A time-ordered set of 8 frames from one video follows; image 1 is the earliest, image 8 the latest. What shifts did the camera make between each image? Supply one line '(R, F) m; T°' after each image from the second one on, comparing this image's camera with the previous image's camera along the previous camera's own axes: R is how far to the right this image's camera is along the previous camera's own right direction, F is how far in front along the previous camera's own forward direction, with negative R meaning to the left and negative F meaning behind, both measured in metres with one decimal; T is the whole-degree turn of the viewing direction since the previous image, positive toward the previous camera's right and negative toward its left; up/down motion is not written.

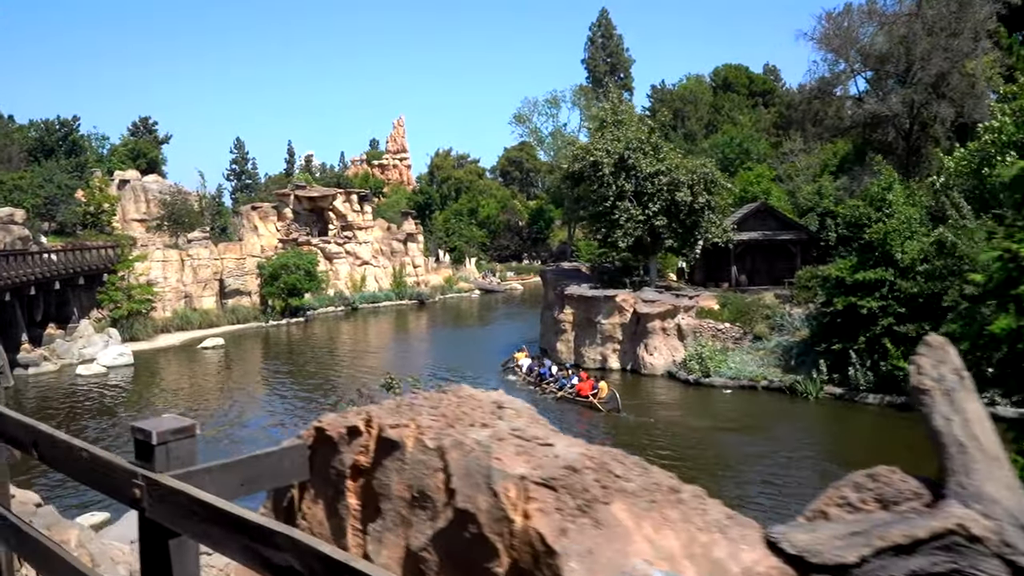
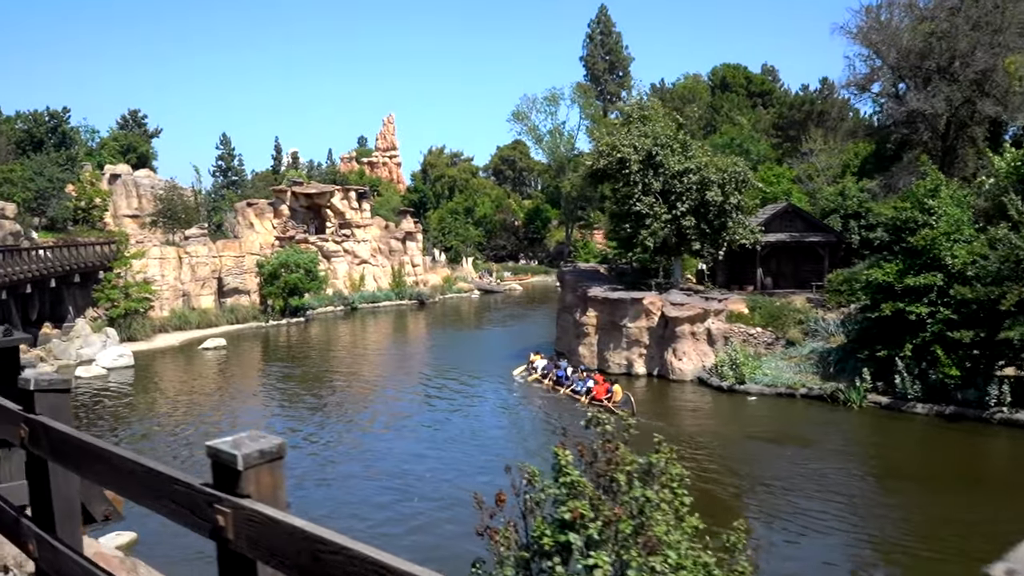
(-1.1, +1.0) m; +1°
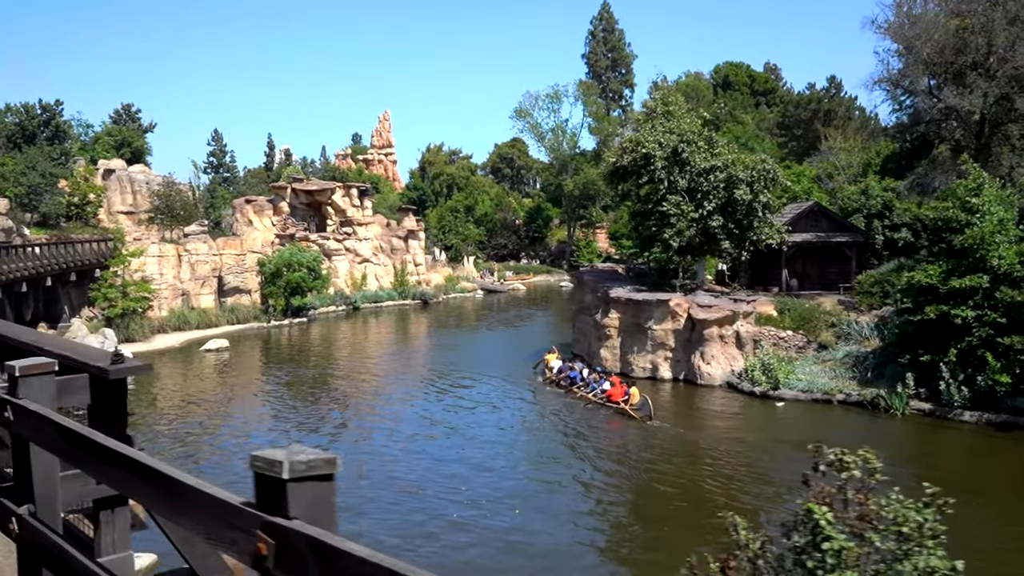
(-0.8, +0.9) m; +1°
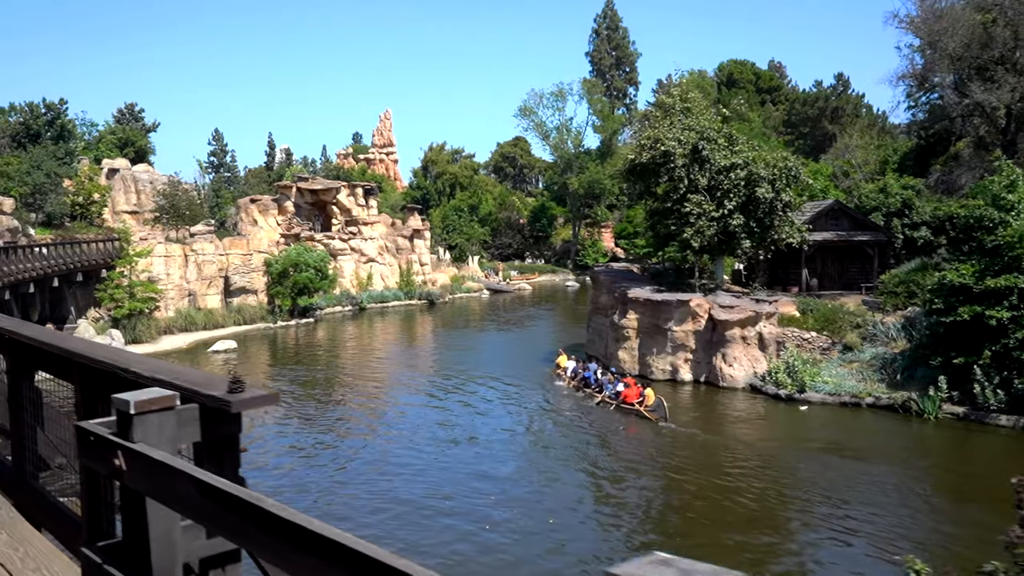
(-0.5, +0.5) m; 0°
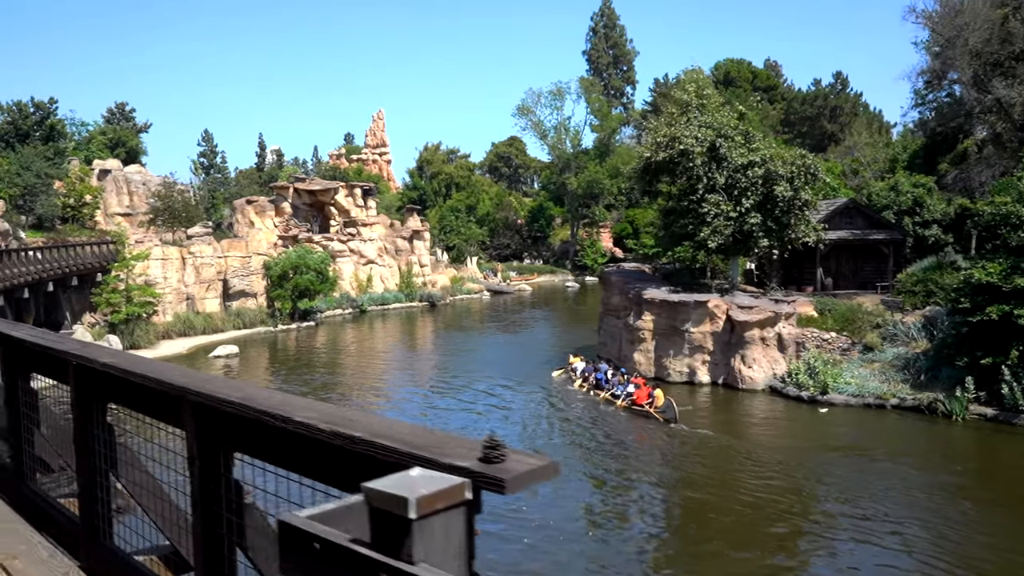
(-0.6, +0.4) m; +1°
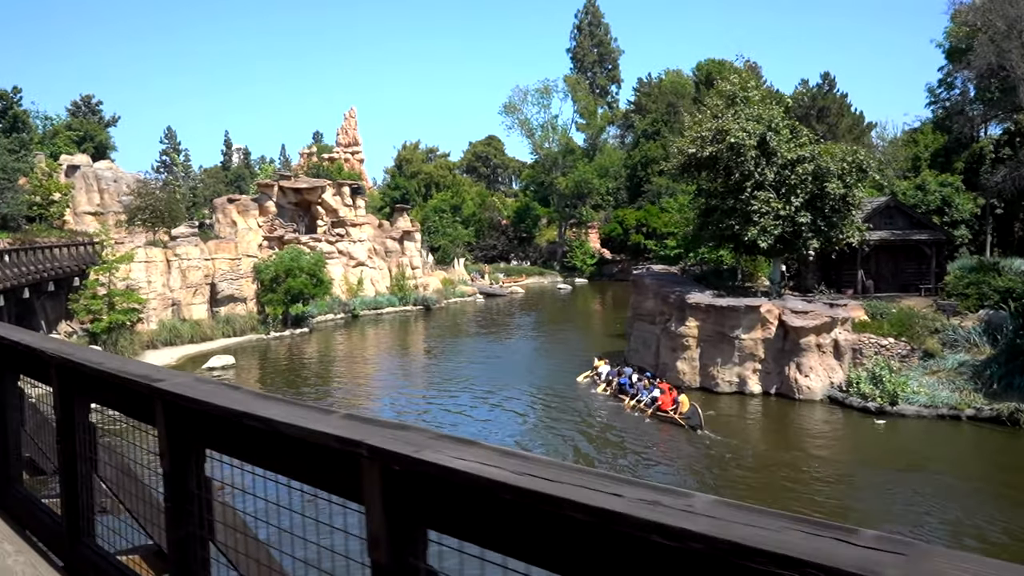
(-1.9, +1.6) m; +3°
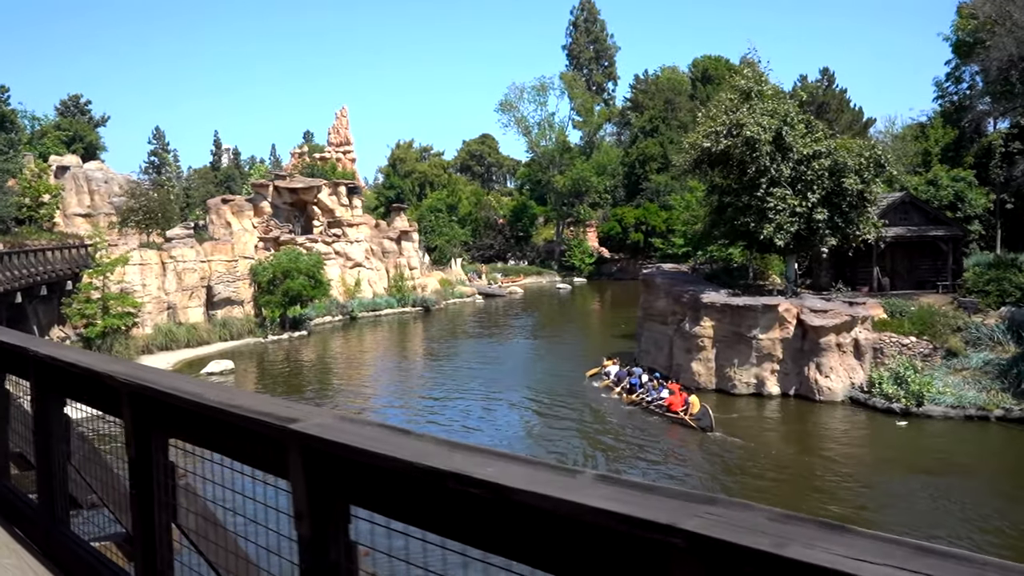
(-0.5, +0.6) m; +1°
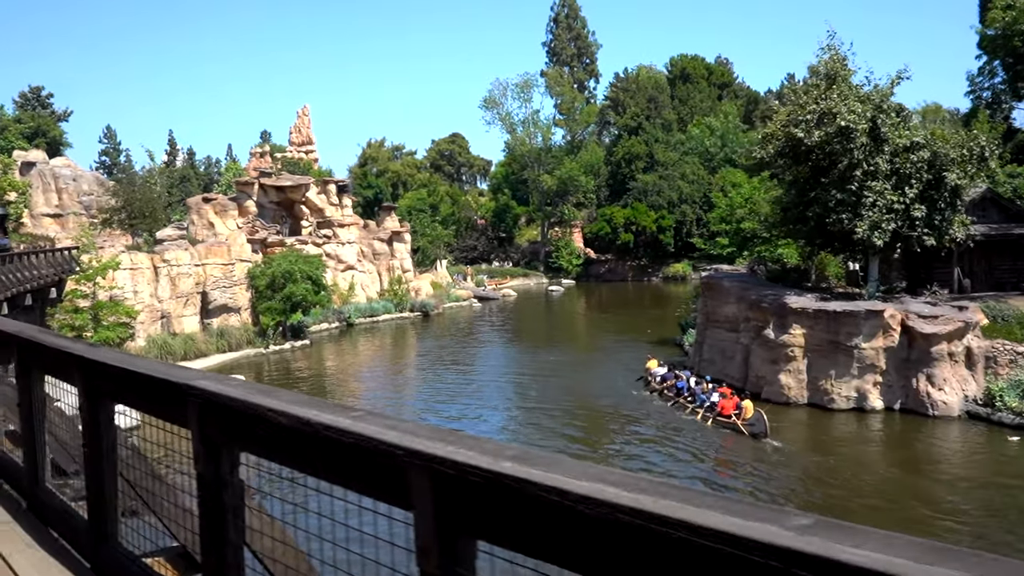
(-2.9, +2.2) m; +4°
